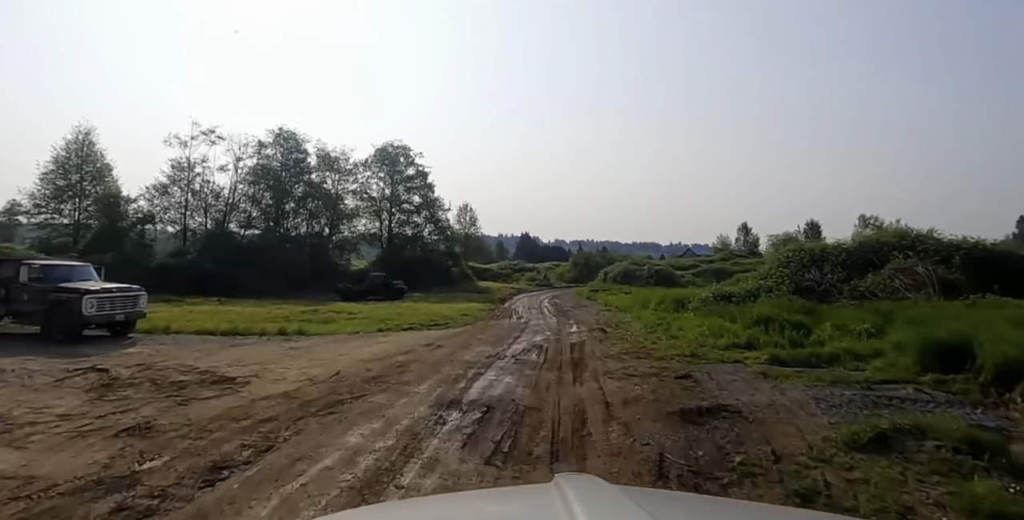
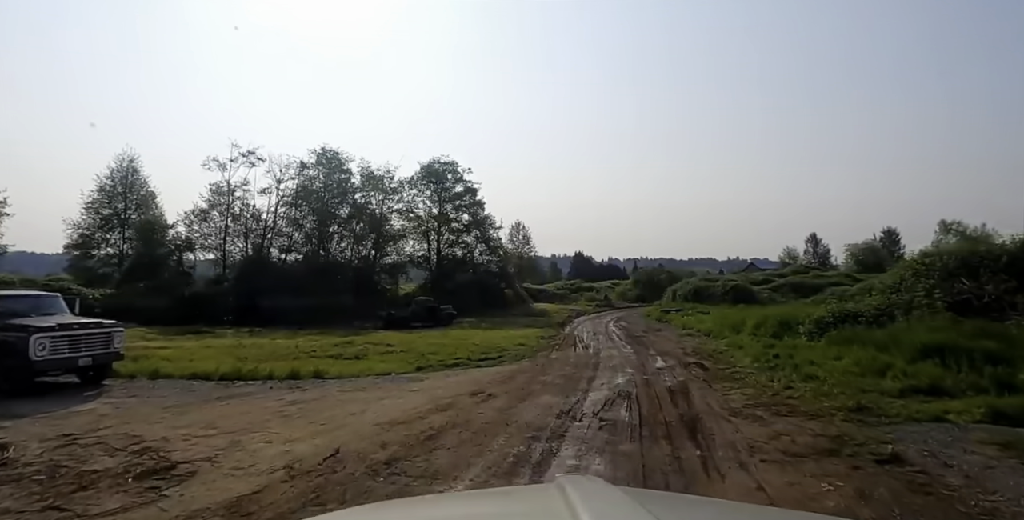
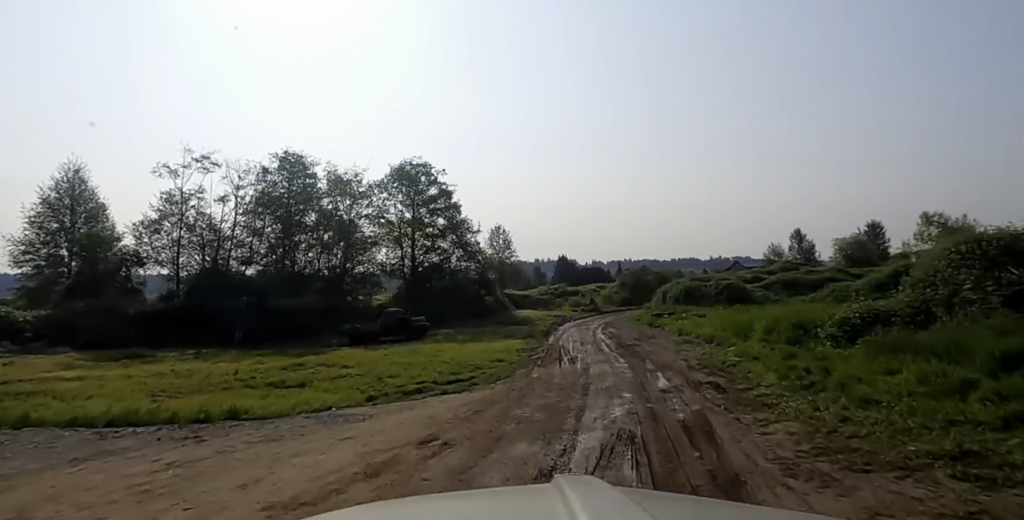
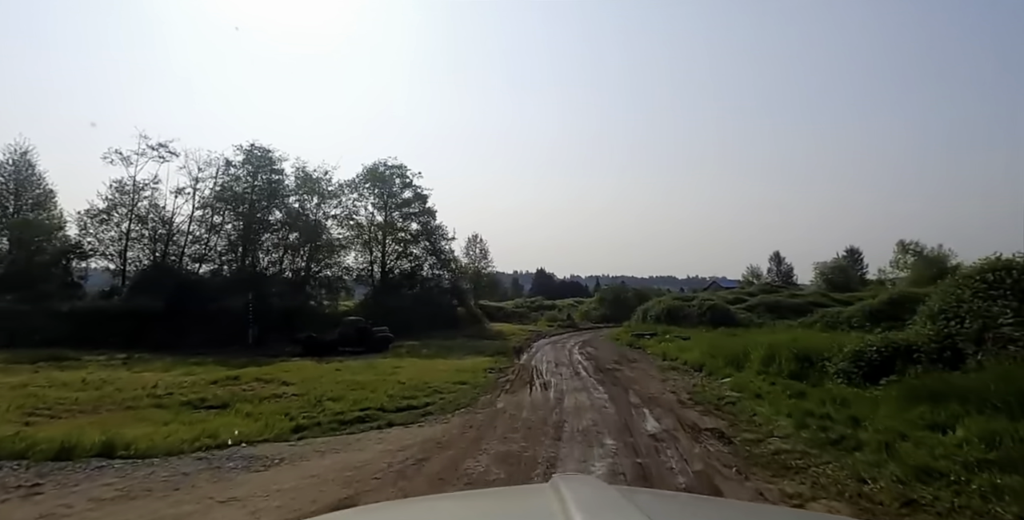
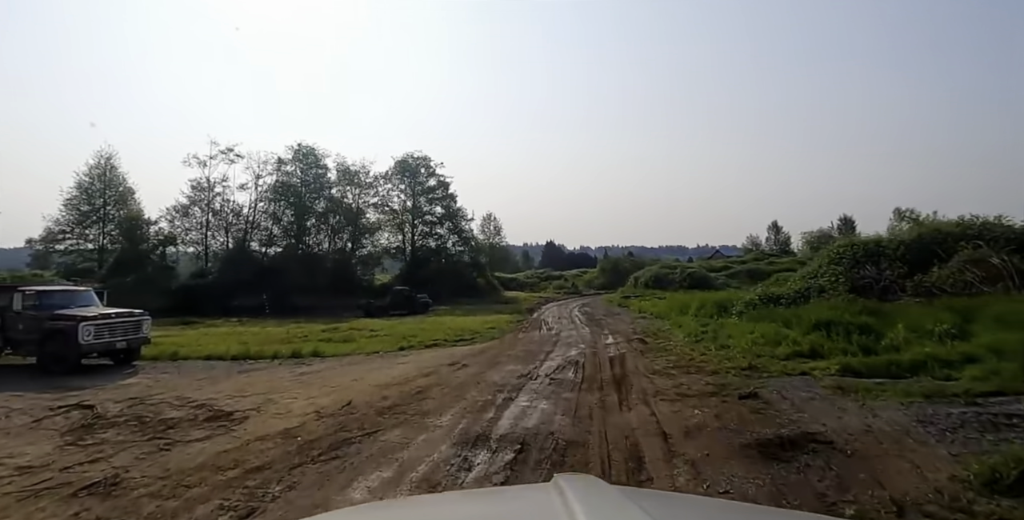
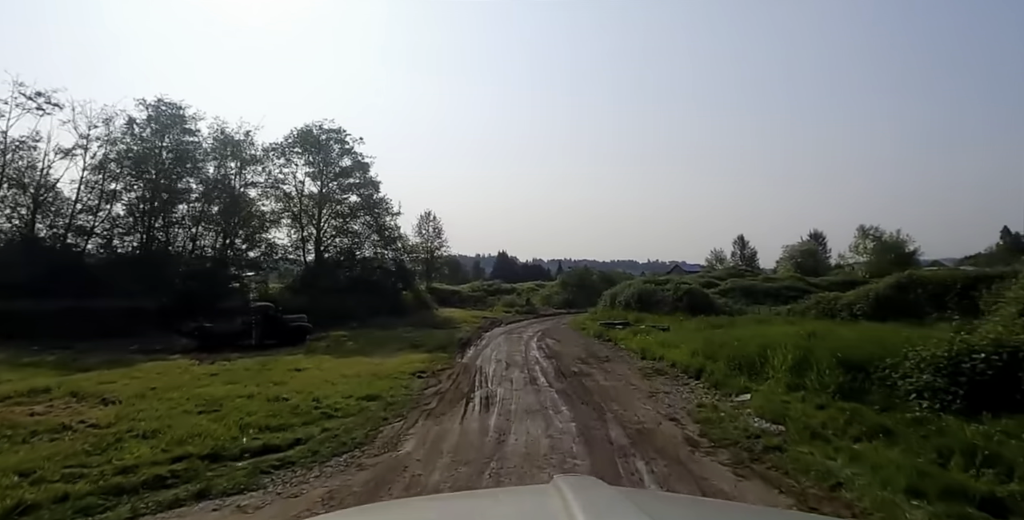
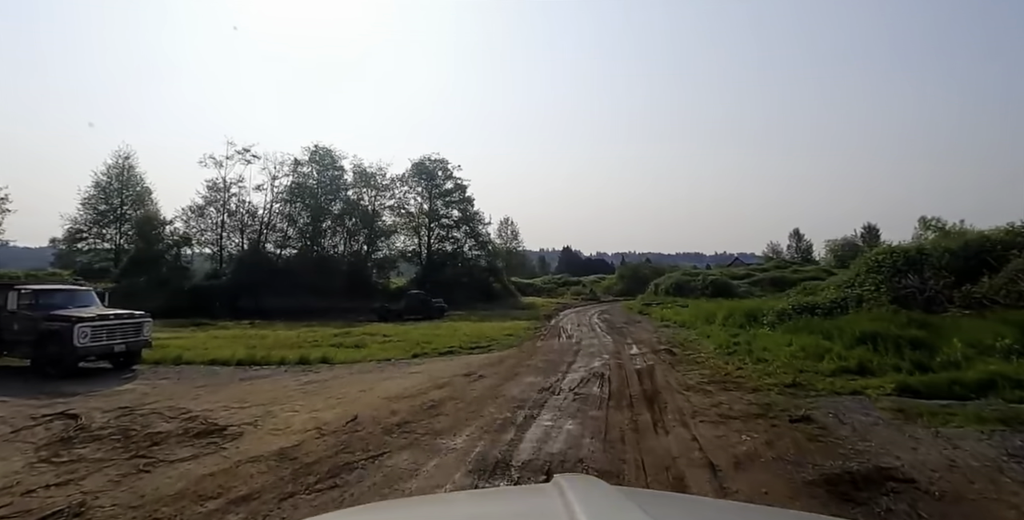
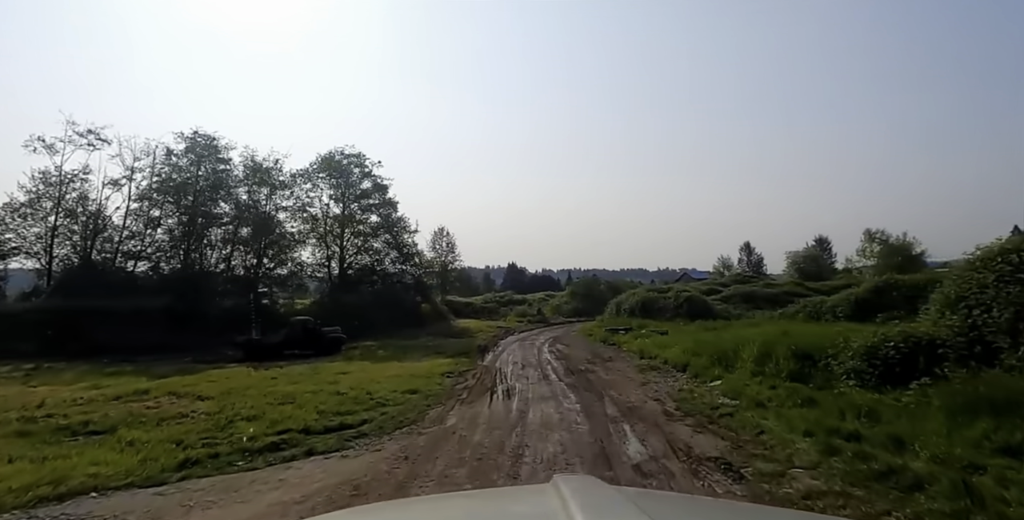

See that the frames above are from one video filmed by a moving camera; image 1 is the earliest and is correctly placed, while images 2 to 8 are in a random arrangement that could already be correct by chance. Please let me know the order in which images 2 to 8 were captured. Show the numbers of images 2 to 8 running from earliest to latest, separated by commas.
5, 7, 2, 3, 4, 8, 6
